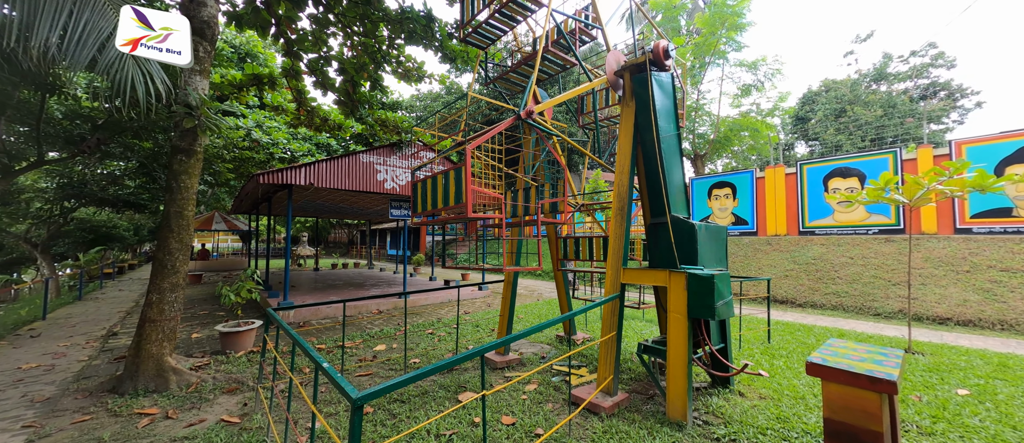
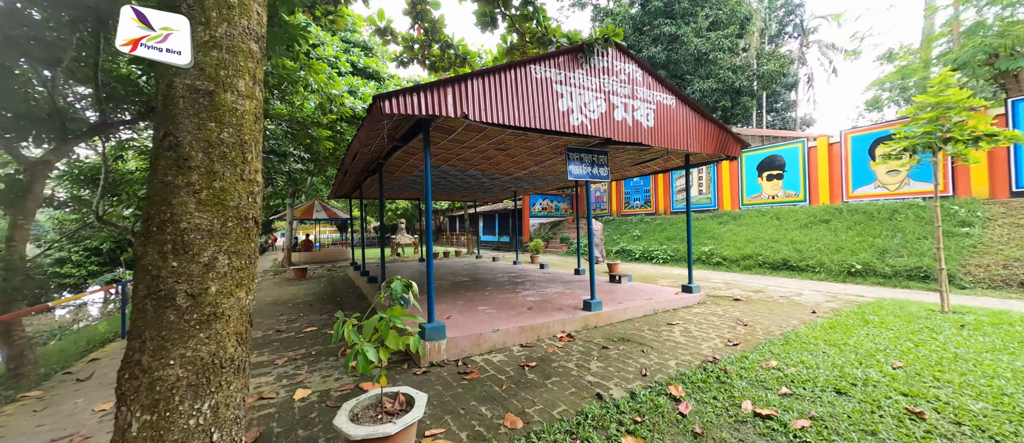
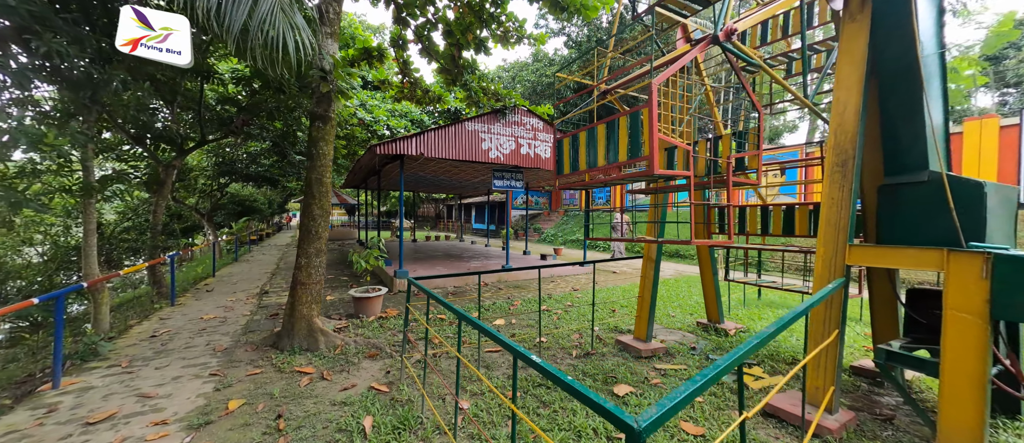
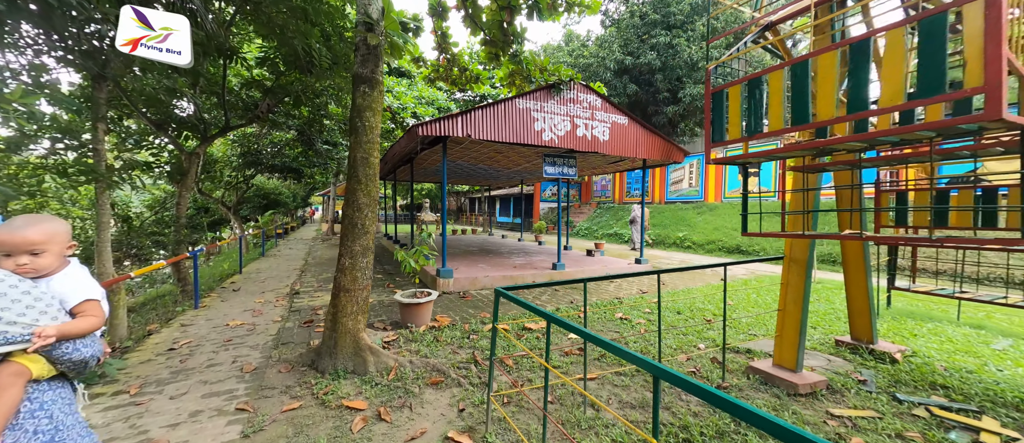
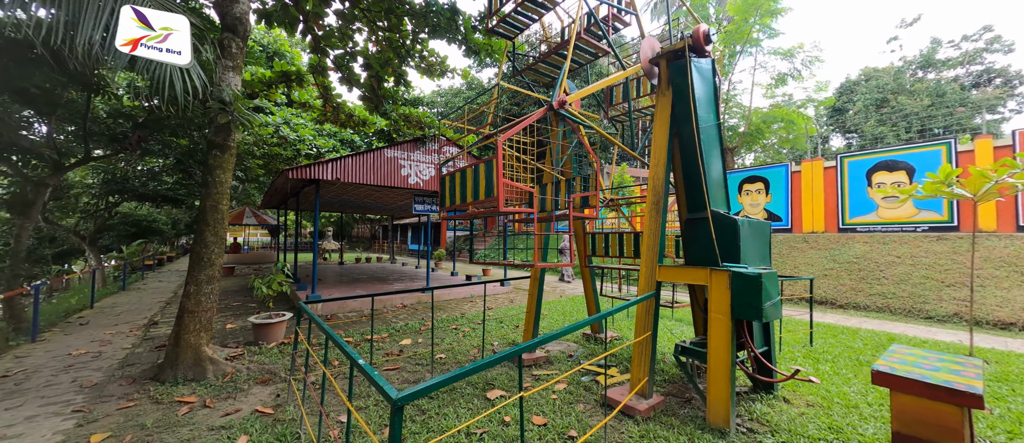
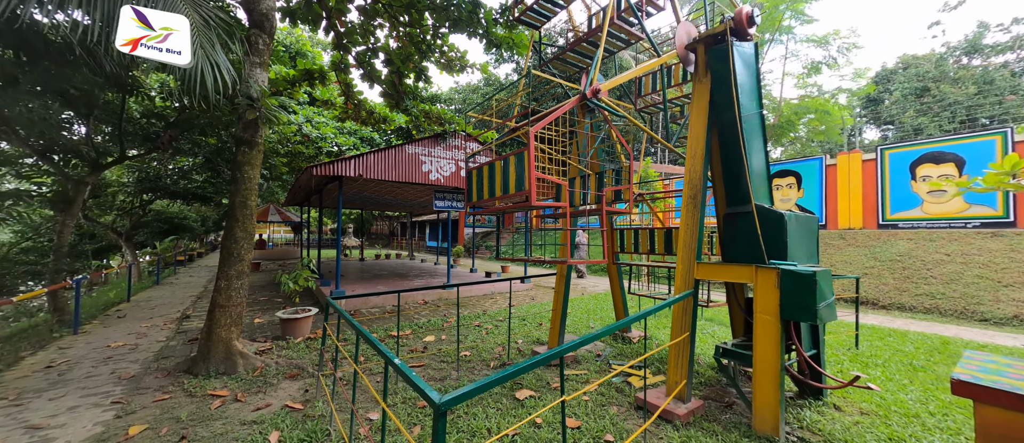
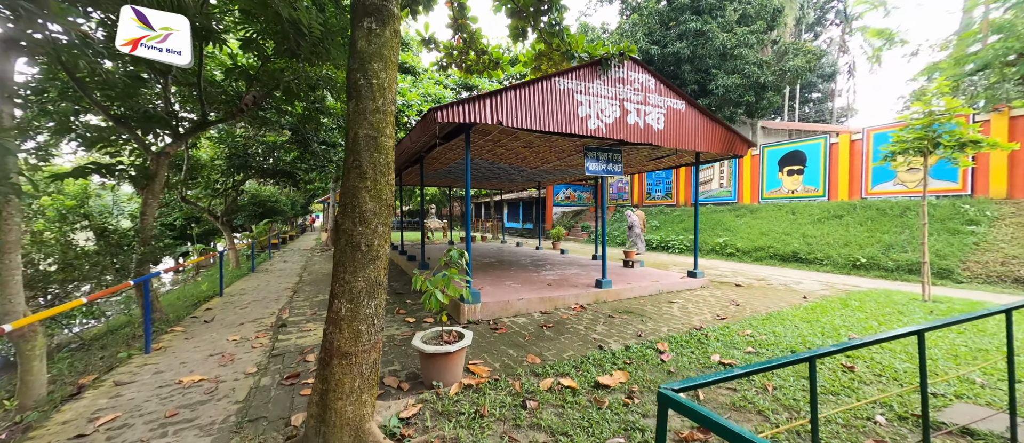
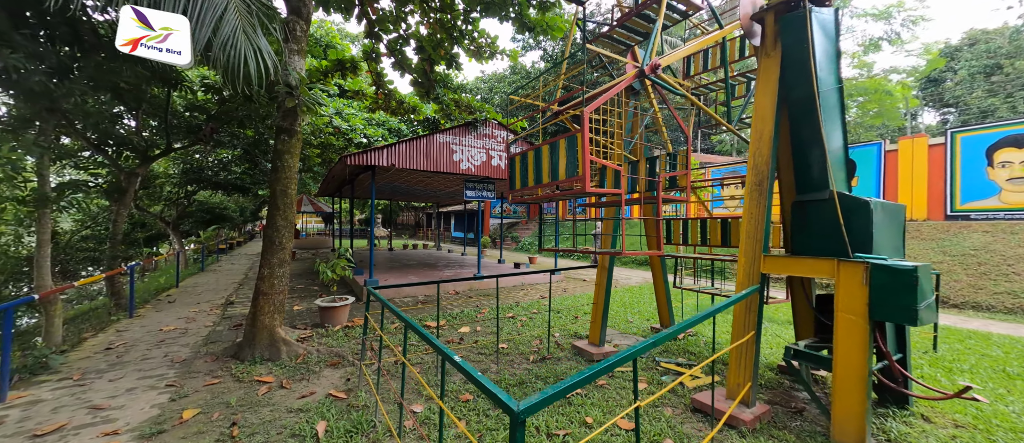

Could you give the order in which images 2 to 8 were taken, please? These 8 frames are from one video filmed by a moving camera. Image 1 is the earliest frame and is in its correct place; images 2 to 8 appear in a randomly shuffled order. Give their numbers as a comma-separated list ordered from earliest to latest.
5, 6, 8, 3, 4, 7, 2
